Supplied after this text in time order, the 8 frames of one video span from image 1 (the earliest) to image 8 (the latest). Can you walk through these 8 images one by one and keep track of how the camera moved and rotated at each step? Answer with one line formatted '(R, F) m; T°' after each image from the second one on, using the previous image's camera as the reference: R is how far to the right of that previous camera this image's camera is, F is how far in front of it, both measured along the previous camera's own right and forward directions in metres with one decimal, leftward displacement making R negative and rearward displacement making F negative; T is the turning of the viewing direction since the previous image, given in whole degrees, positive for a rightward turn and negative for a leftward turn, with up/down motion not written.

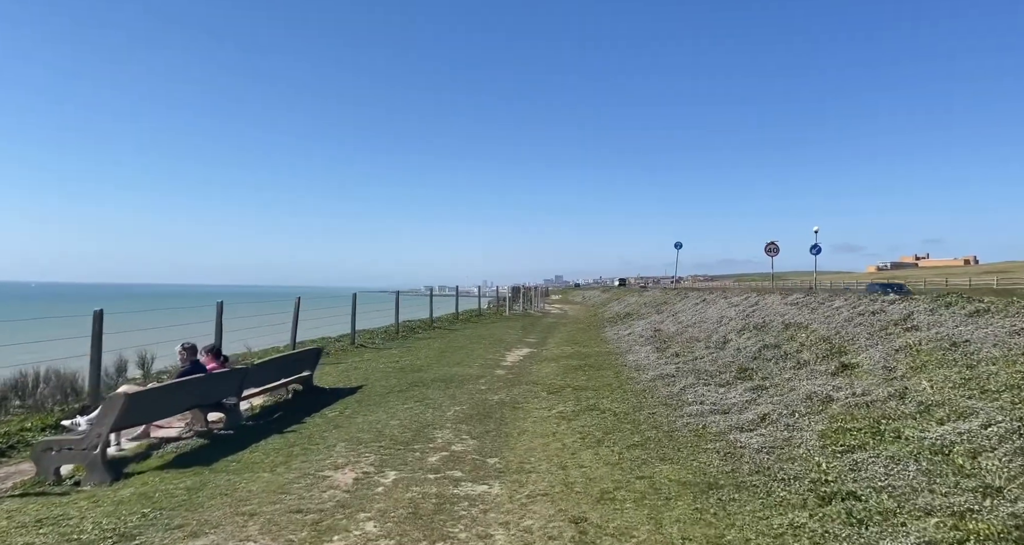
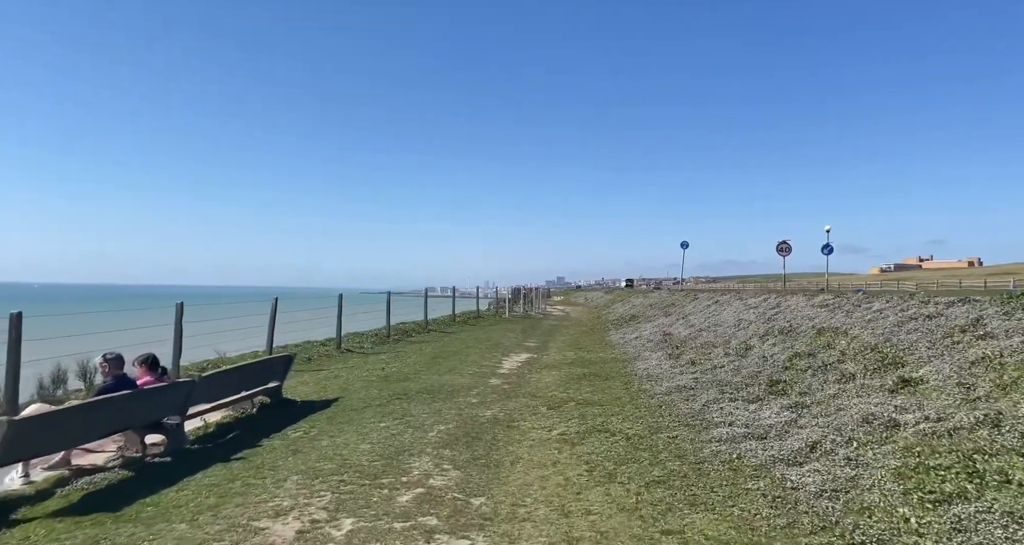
(+0.1, +1.4) m; 0°
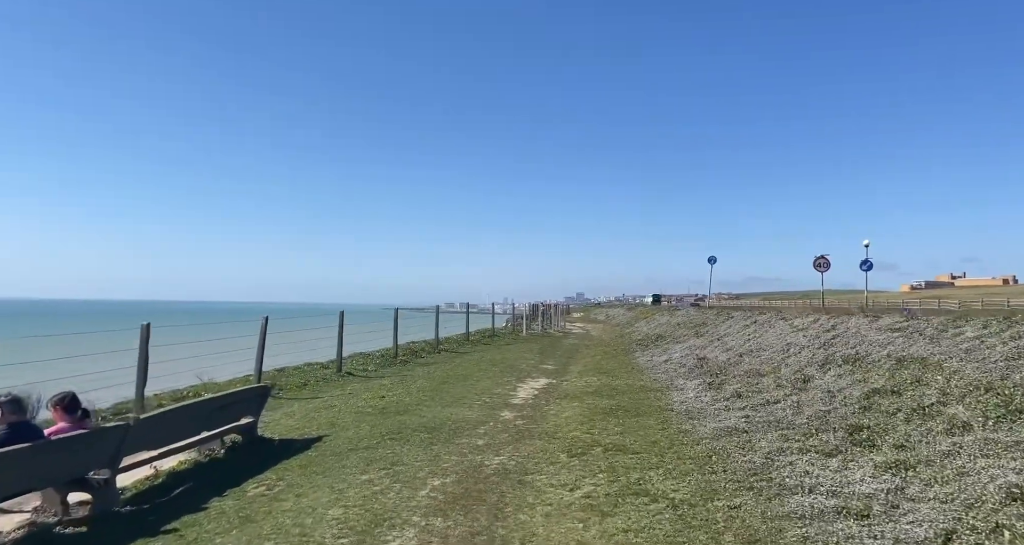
(+0.1, +1.6) m; -2°
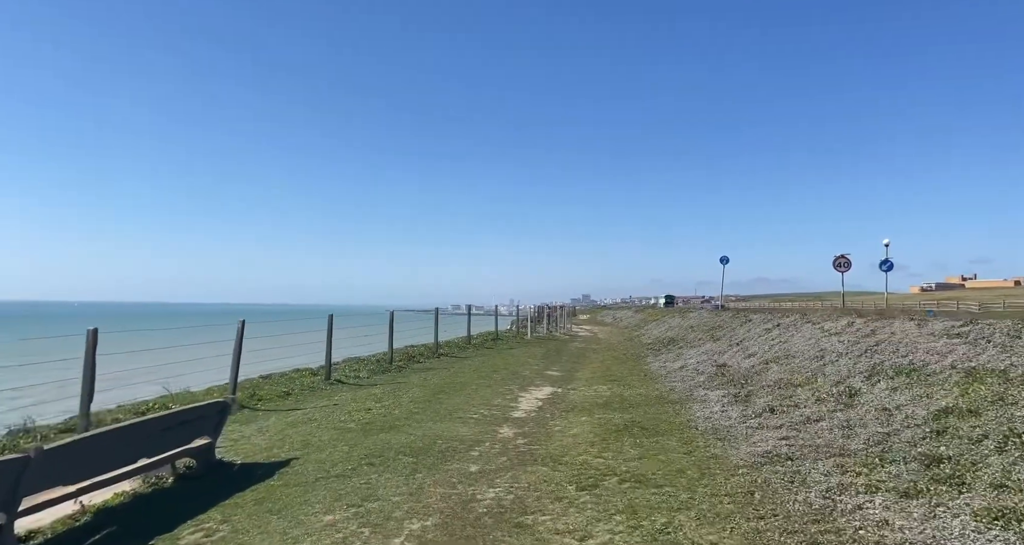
(+0.1, +1.2) m; 0°
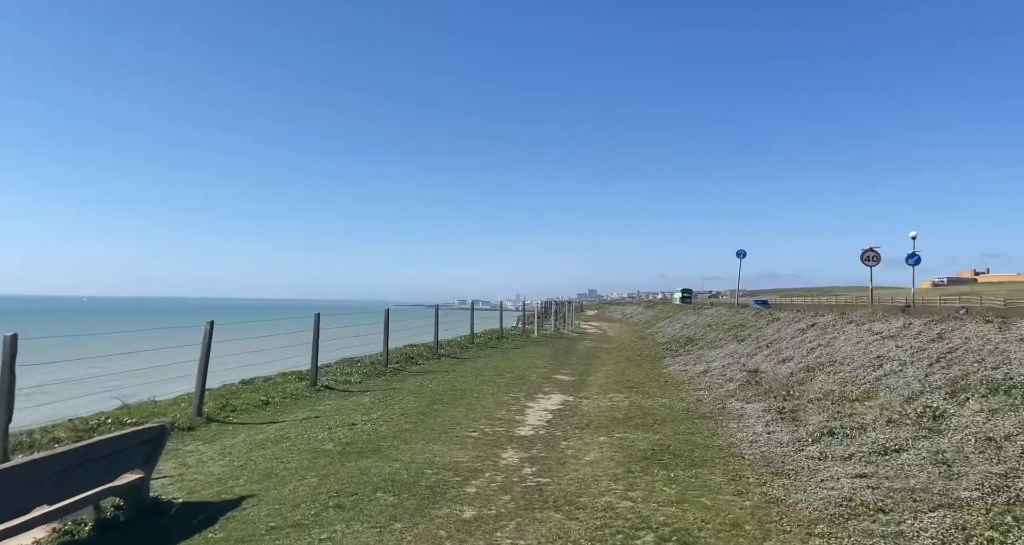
(0.0, +1.5) m; -1°
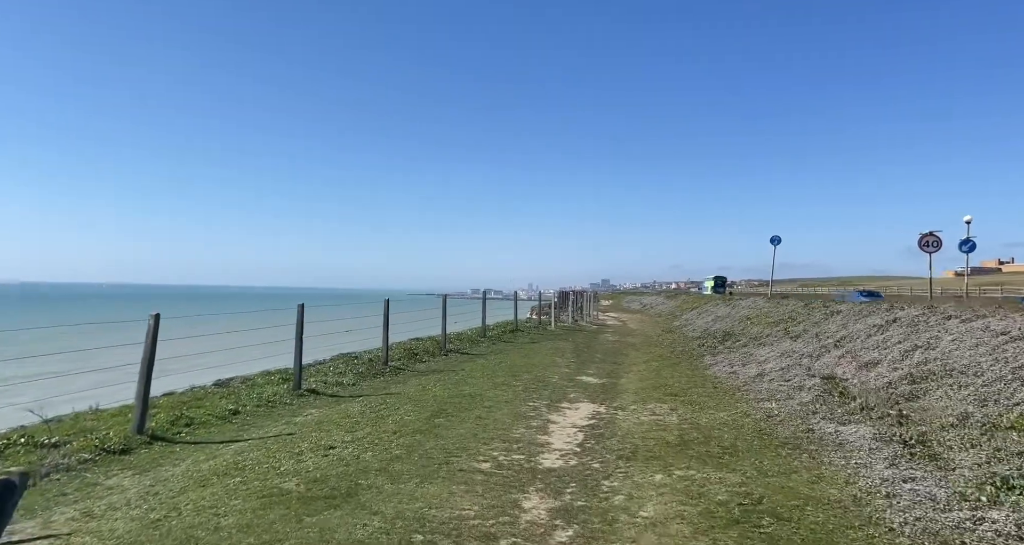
(-0.1, +2.2) m; -1°
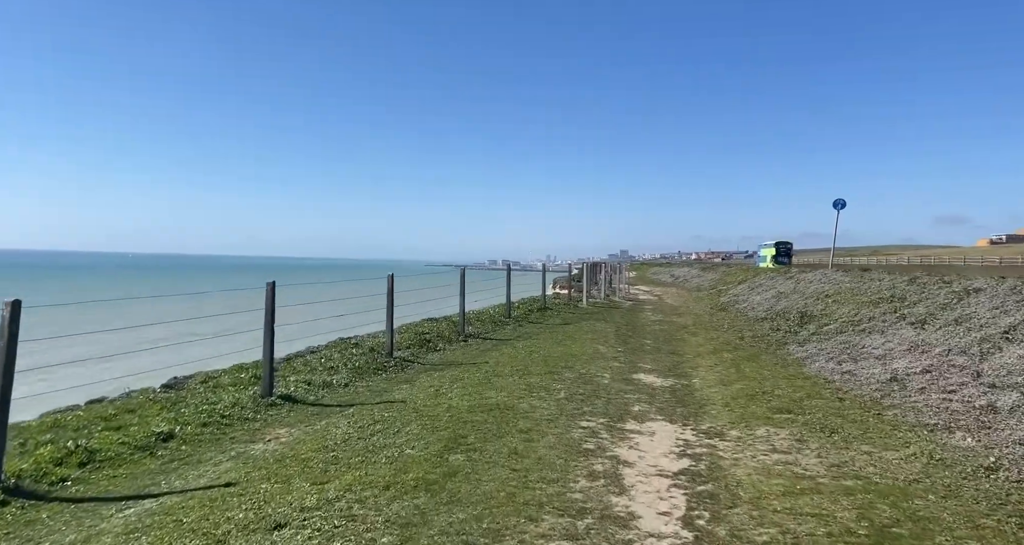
(-0.3, +3.1) m; -1°
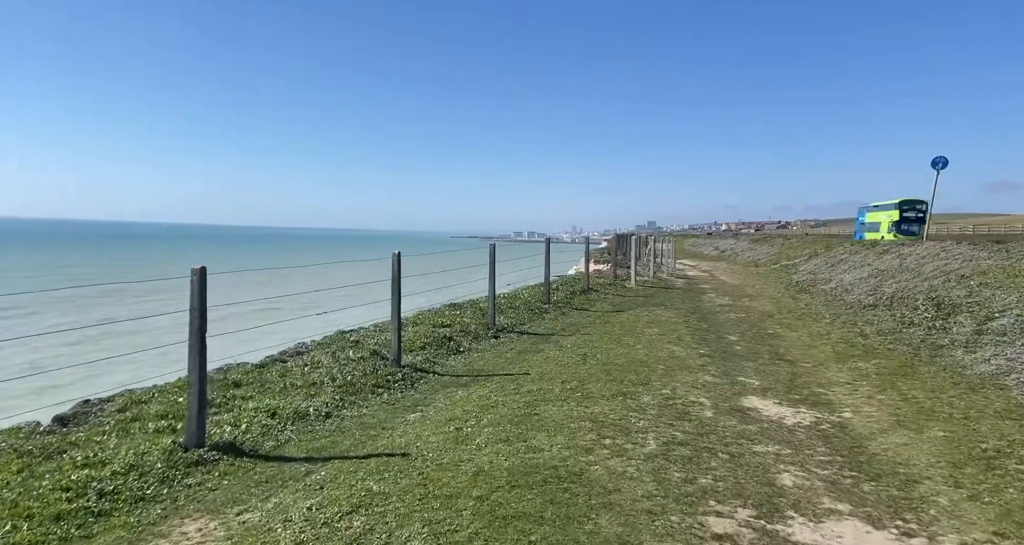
(-0.3, +3.4) m; -2°
